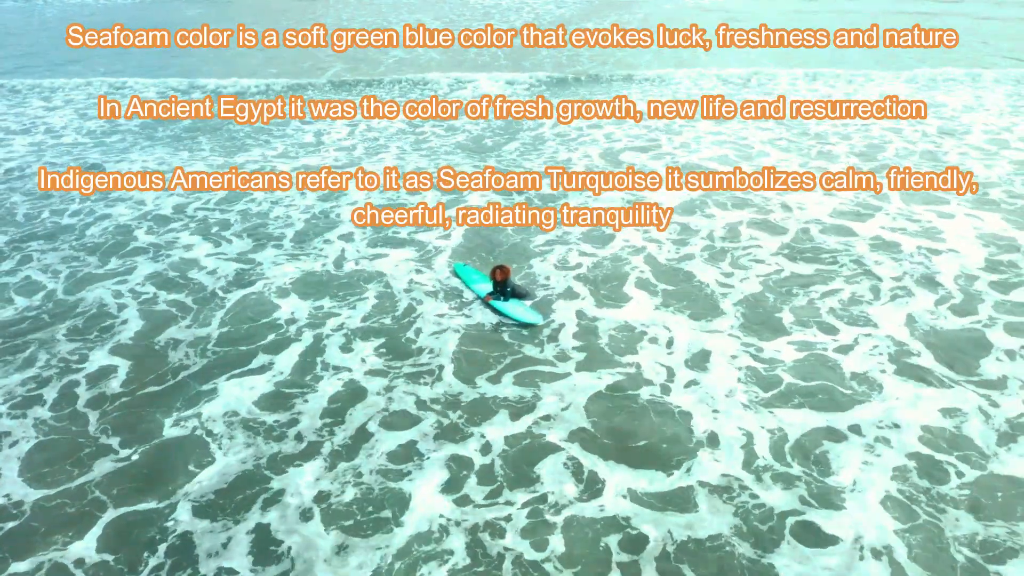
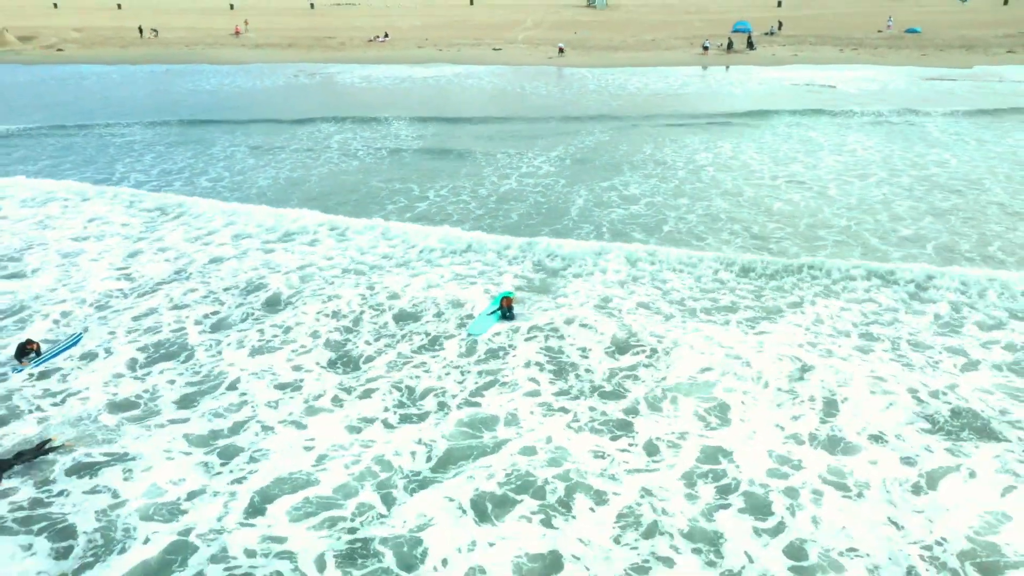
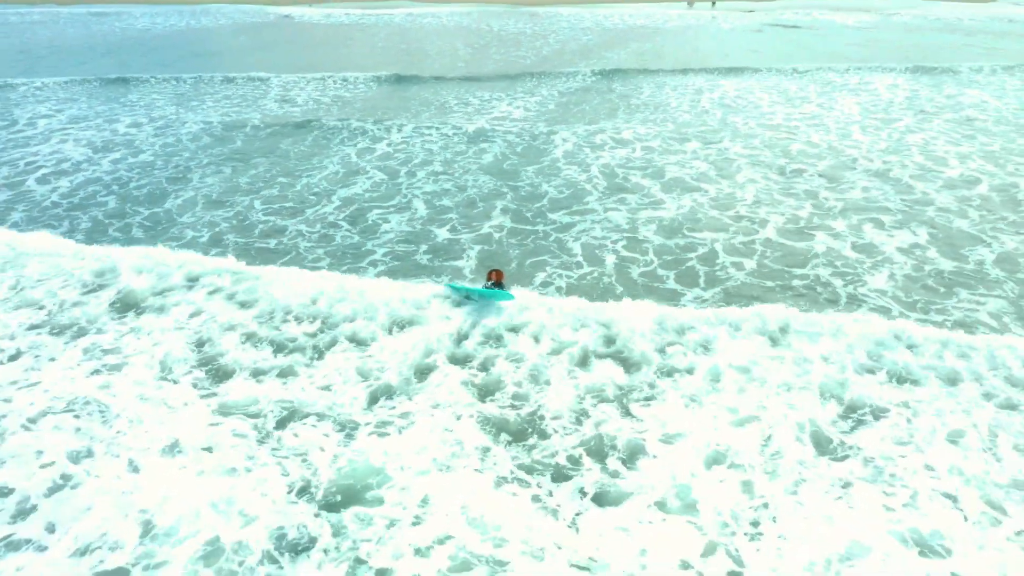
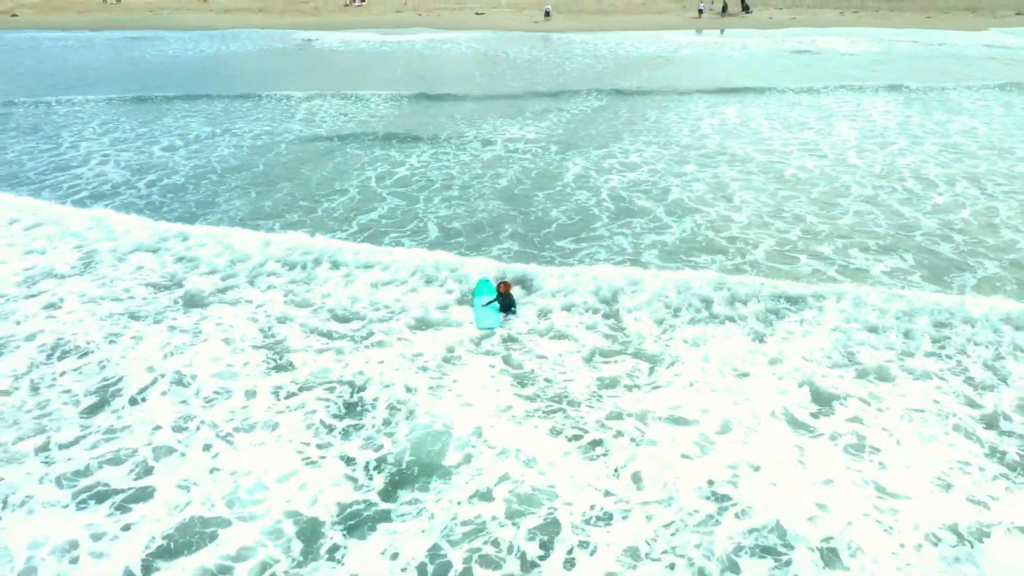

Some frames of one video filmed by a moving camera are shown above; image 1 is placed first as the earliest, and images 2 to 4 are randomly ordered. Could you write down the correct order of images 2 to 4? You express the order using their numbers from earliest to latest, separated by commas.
3, 4, 2
